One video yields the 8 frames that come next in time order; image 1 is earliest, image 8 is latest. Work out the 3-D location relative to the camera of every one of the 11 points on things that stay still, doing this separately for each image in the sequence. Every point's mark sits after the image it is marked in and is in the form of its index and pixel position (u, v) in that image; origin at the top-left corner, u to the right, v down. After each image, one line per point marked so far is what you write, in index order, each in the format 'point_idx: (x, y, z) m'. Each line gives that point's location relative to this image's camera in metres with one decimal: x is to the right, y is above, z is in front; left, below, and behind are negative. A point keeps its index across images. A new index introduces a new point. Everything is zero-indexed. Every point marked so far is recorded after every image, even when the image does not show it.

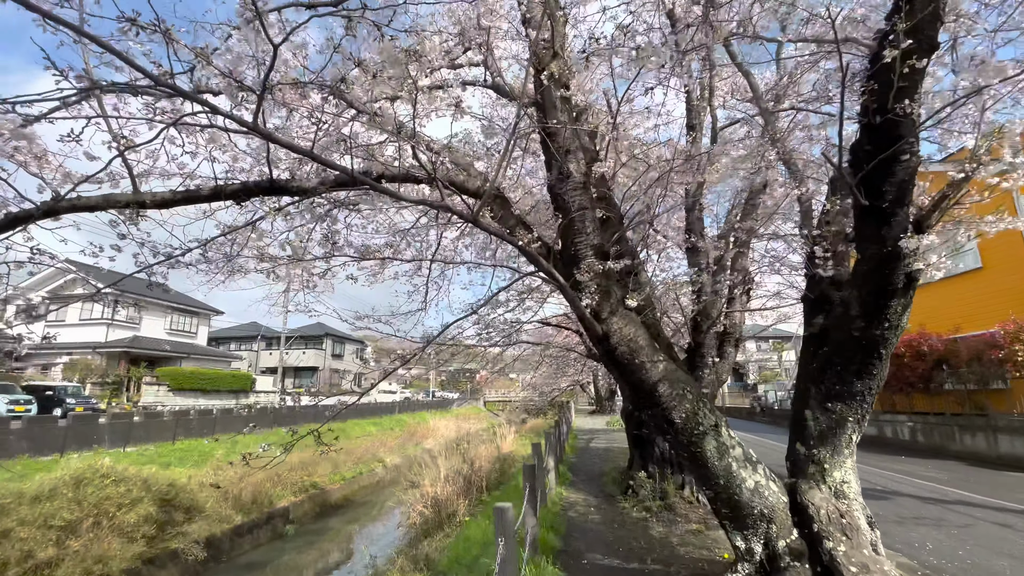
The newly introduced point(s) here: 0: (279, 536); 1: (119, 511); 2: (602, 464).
0: (-5.2, -5.6, +10.7) m
1: (-6.3, -3.5, +7.5) m
2: (+1.5, -2.9, +7.6) m
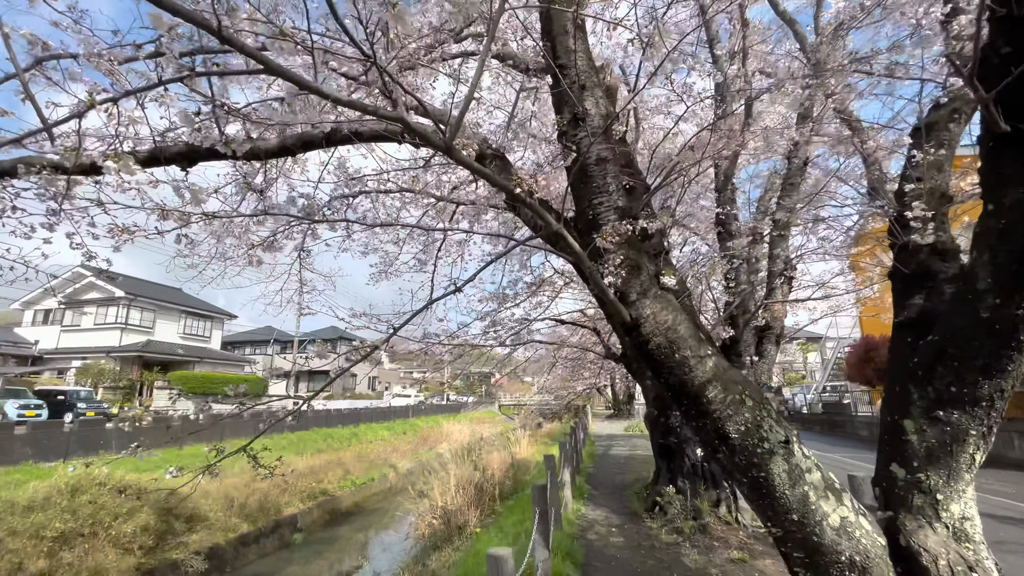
0: (-4.9, -5.6, +10.3) m
1: (-6.0, -3.5, +7.2) m
2: (+1.7, -2.8, +7.1) m
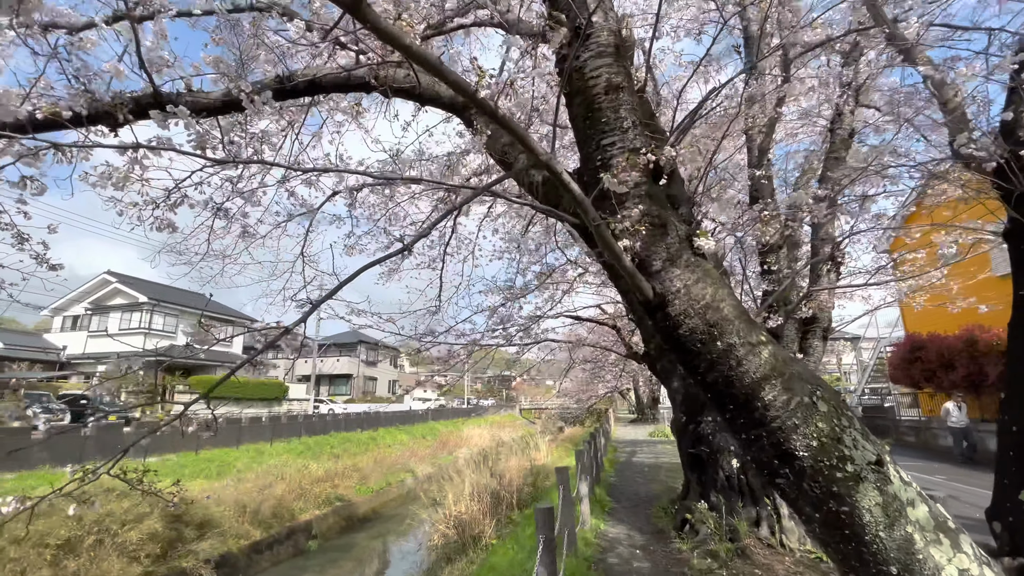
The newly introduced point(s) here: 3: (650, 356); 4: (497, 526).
0: (-4.5, -5.6, +10.1) m
1: (-5.8, -3.6, +7.0) m
2: (+1.9, -2.7, +6.6) m
3: (+1.5, -0.7, +5.1) m
4: (-0.3, -4.1, +8.1) m
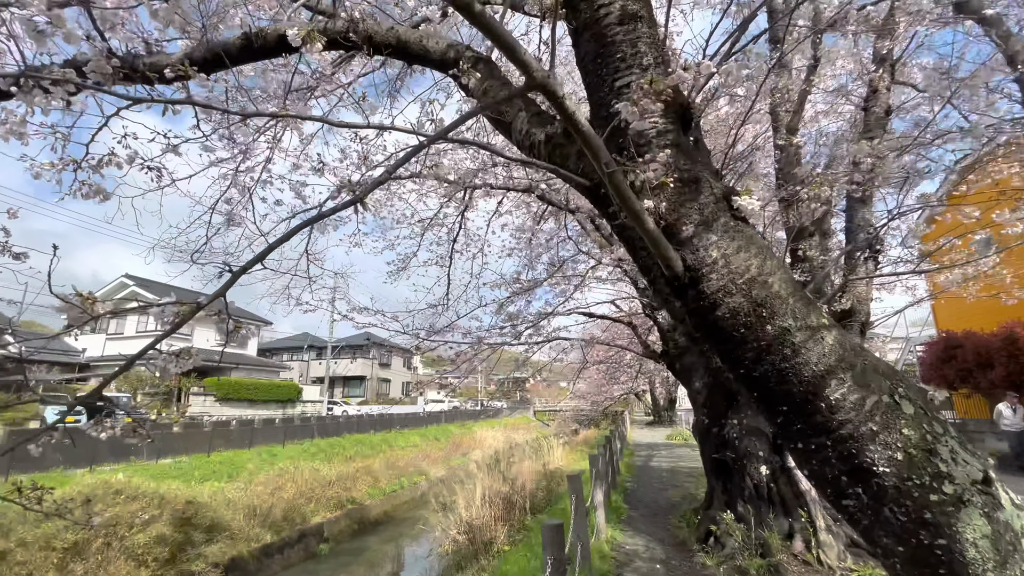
0: (-4.2, -5.7, +10.0) m
1: (-5.6, -3.6, +6.9) m
2: (+2.1, -2.7, +6.3) m
3: (+1.6, -0.7, +4.9) m
4: (0.0, -4.1, +7.9) m
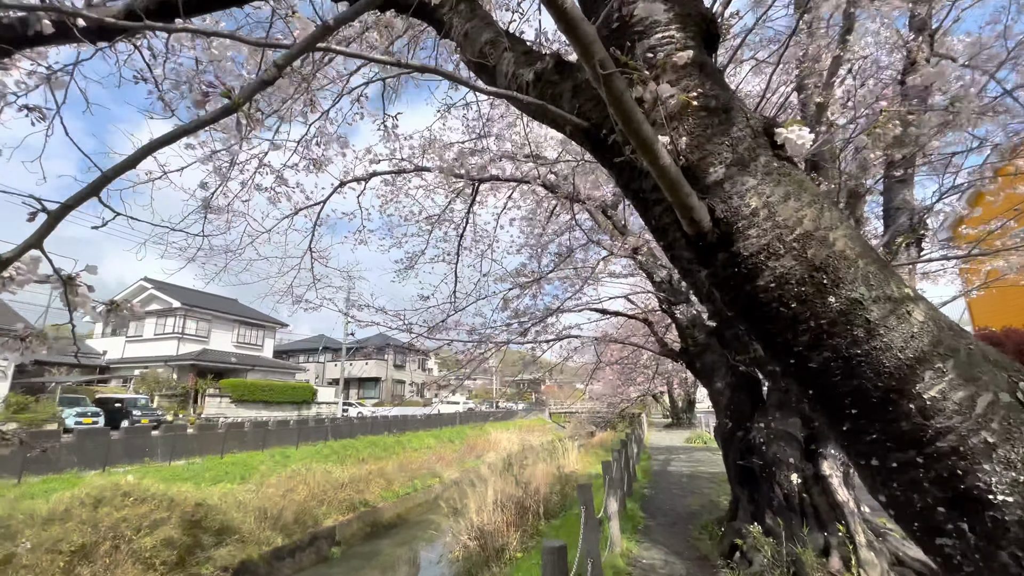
0: (-3.9, -5.7, +9.8) m
1: (-5.4, -3.6, +6.8) m
2: (+2.2, -2.6, +5.9) m
3: (+1.7, -0.6, +4.6) m
4: (+0.2, -4.1, +7.6) m
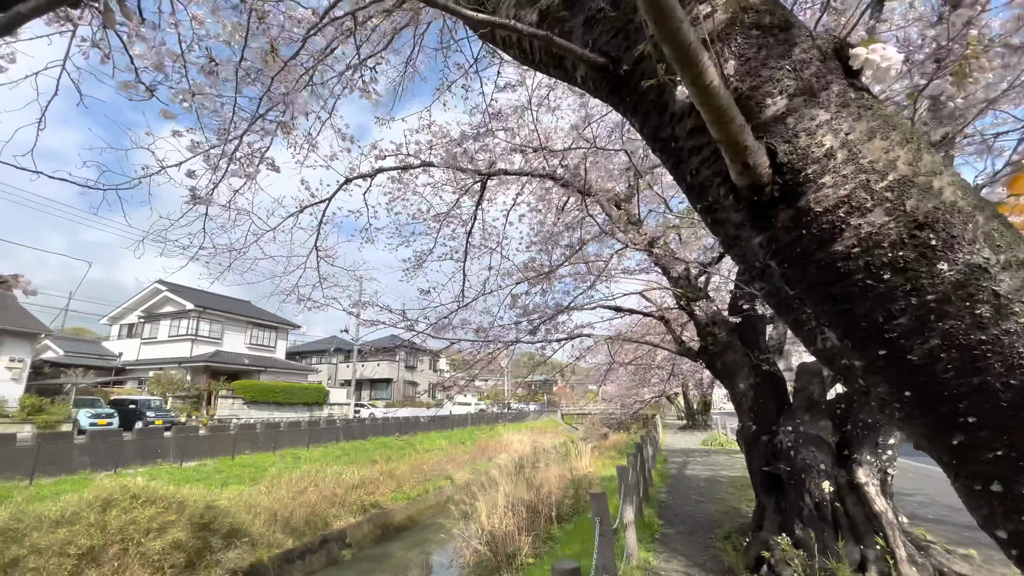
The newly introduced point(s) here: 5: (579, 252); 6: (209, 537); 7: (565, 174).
0: (-3.7, -5.7, +9.7) m
1: (-5.3, -3.6, +6.8) m
2: (+2.3, -2.6, +5.7) m
3: (+1.8, -0.6, +4.3) m
4: (+0.3, -4.0, +7.5) m
5: (+0.7, +0.4, +4.6) m
6: (-5.0, -4.1, +7.7) m
7: (+0.5, +1.2, +4.8) m
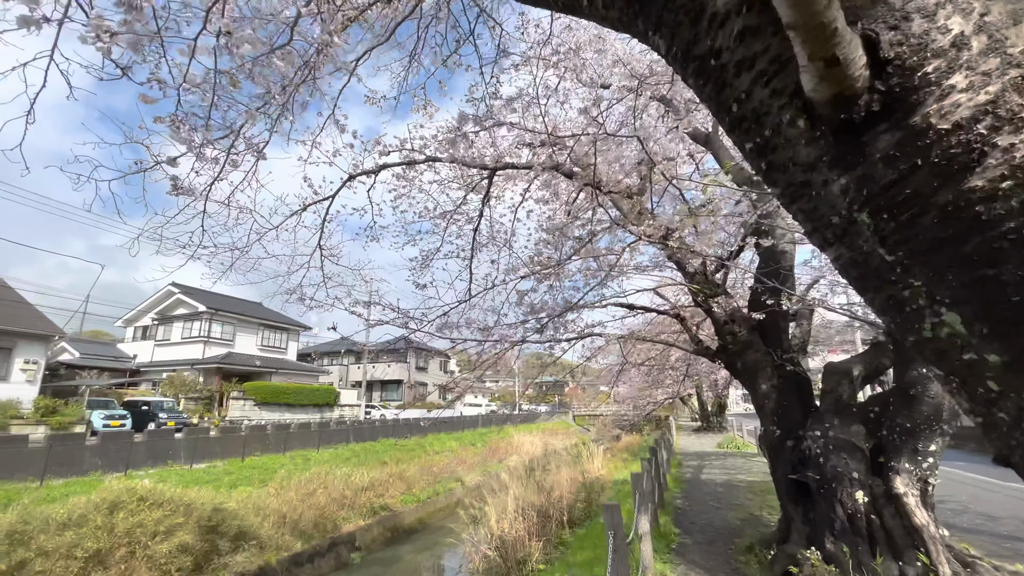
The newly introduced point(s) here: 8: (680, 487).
0: (-3.5, -5.7, +9.6) m
1: (-5.1, -3.6, +6.7) m
2: (+2.5, -2.6, +5.5) m
3: (+1.9, -0.6, +4.1) m
4: (+0.5, -4.0, +7.3) m
5: (+0.7, +0.4, +4.5) m
6: (-4.8, -4.1, +7.7) m
7: (+0.6, +1.2, +4.6) m
8: (+2.4, -2.9, +6.9) m
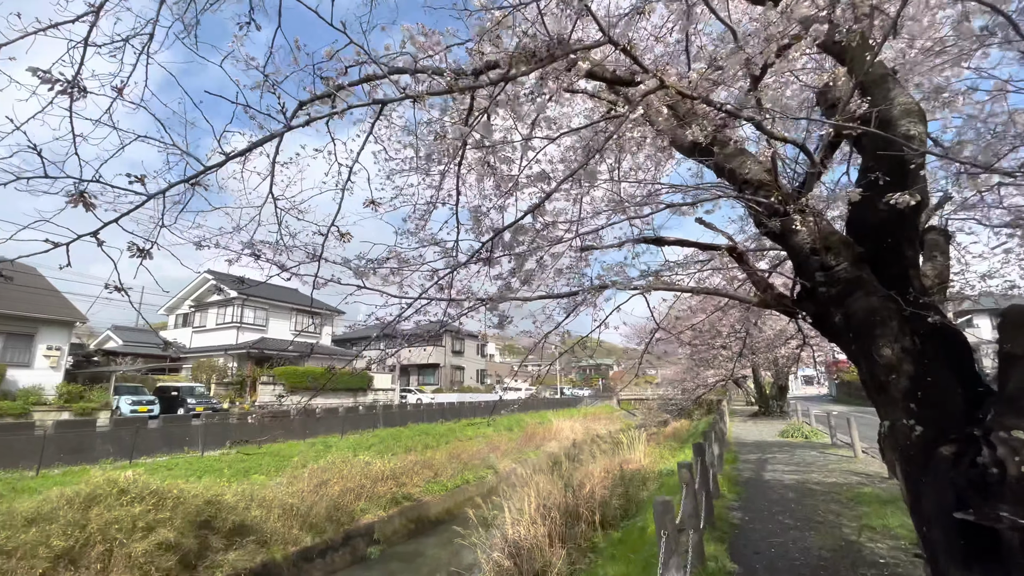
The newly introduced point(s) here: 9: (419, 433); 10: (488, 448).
0: (-2.9, -5.2, +8.9) m
1: (-4.9, -3.2, +6.1) m
2: (+2.5, -2.0, +4.1) m
3: (+1.7, -0.1, +2.8) m
4: (+0.7, -3.5, +6.1) m
5: (+0.6, +0.8, +3.2) m
6: (-4.5, -3.7, +7.0) m
7: (+0.5, +1.6, +3.3) m
8: (+2.6, -2.3, +5.5) m
9: (-3.1, -4.9, +15.9) m
10: (-0.8, -5.4, +15.7) m
